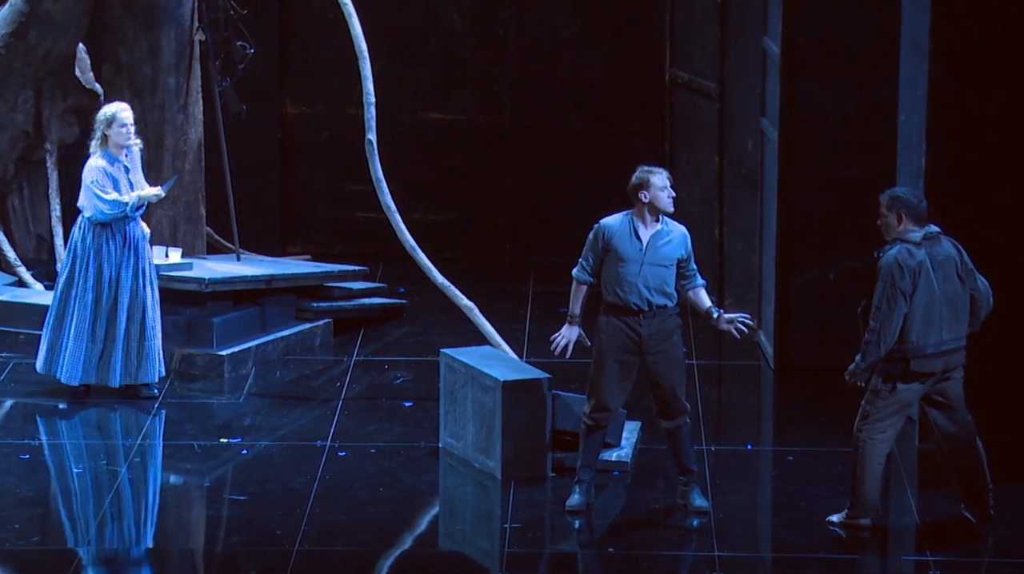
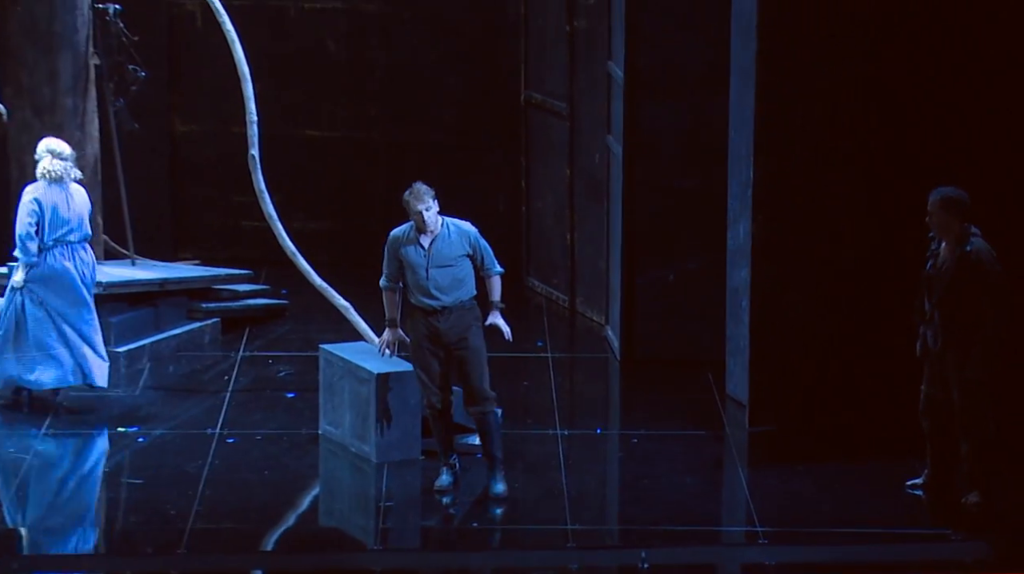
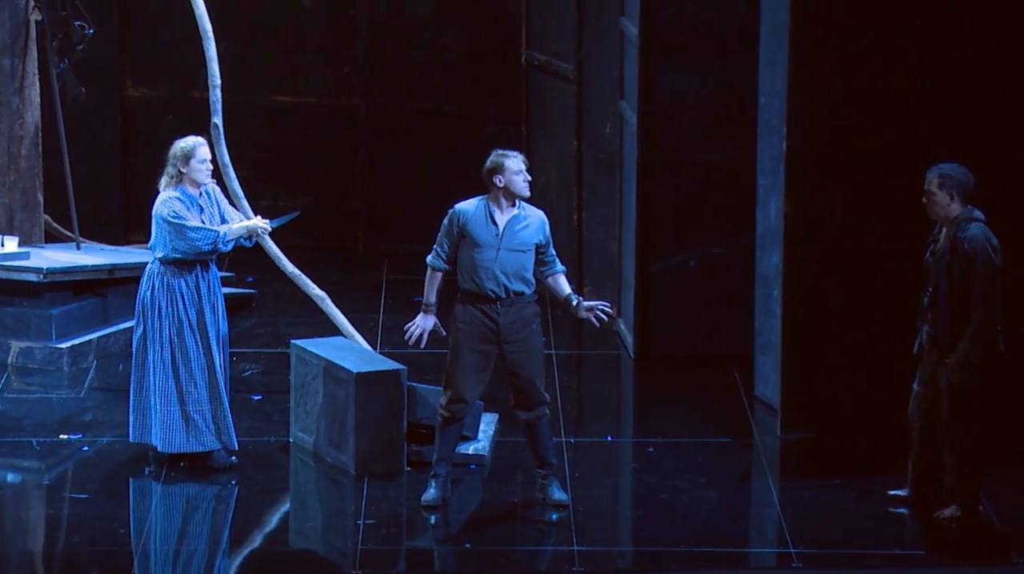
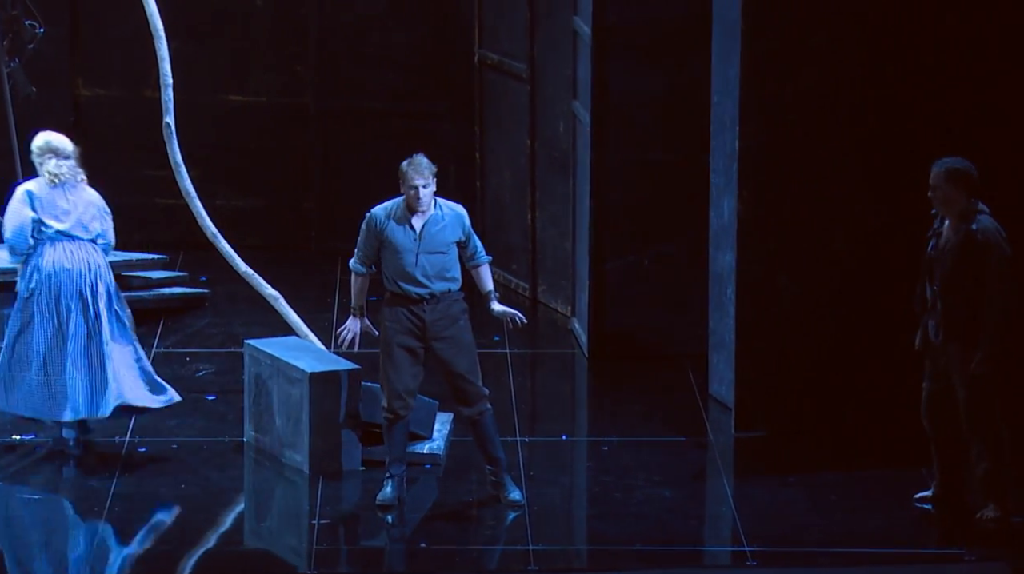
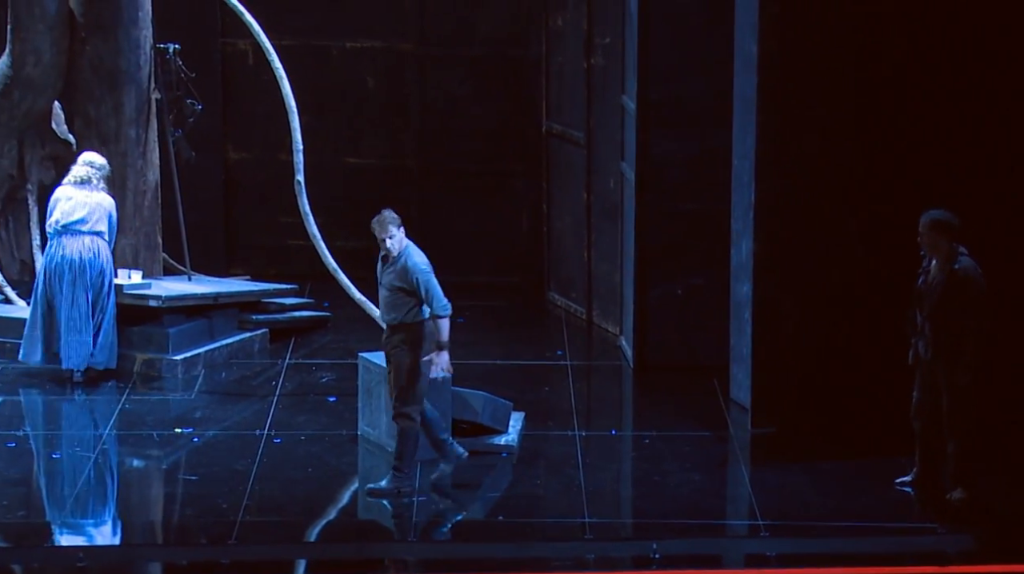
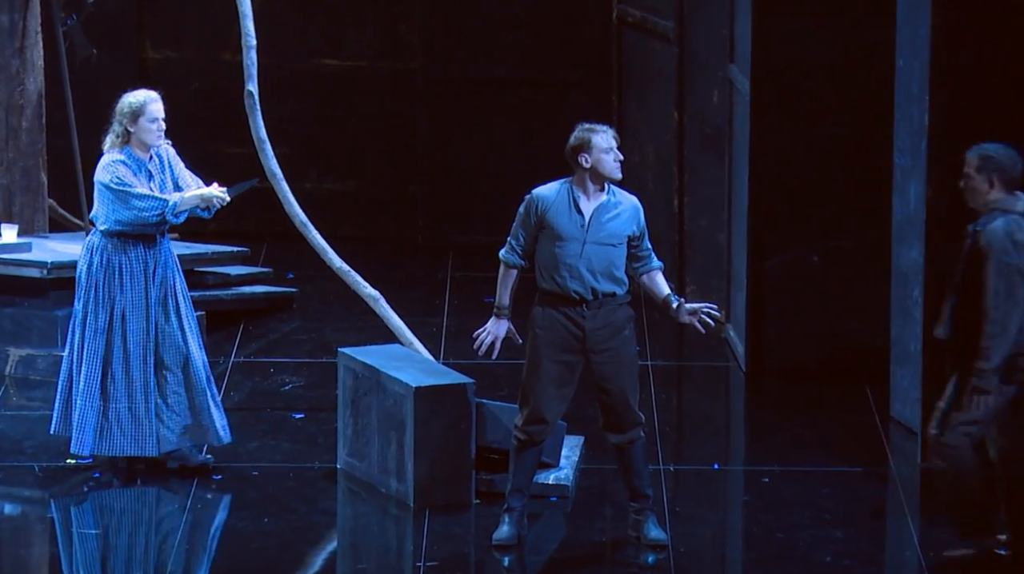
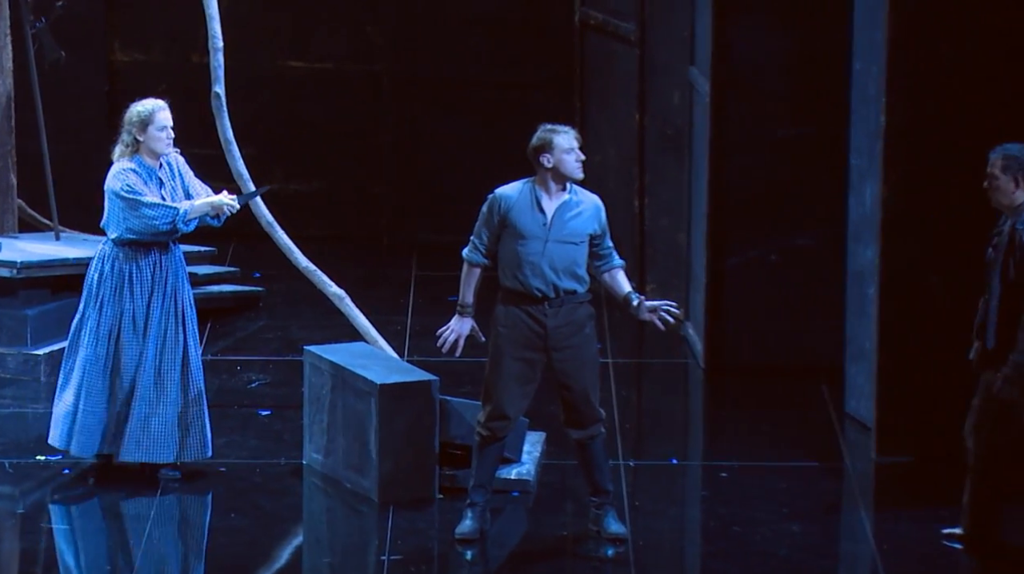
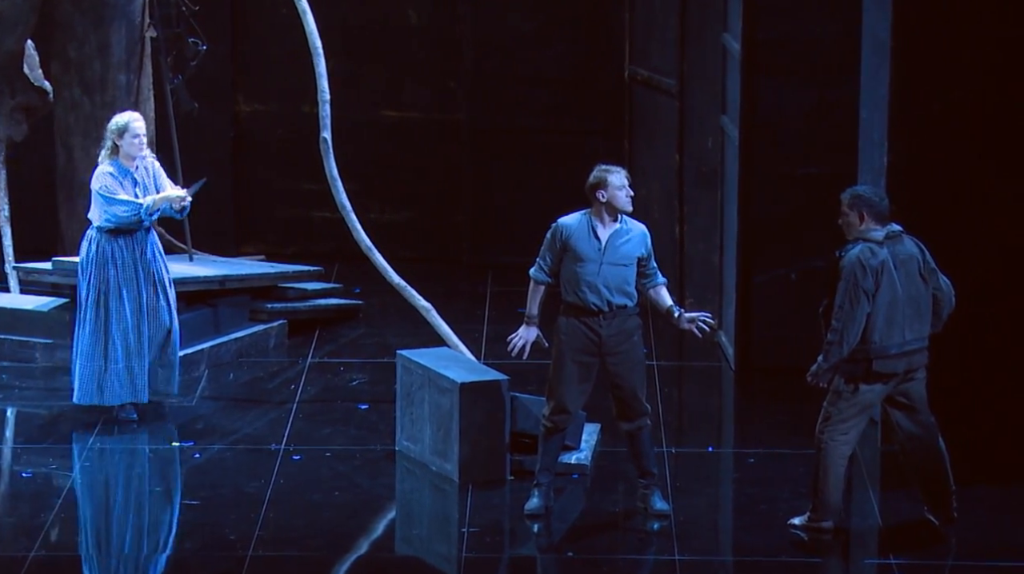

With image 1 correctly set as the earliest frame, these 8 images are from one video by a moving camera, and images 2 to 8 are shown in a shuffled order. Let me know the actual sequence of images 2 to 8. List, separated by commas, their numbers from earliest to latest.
8, 6, 7, 3, 4, 2, 5
